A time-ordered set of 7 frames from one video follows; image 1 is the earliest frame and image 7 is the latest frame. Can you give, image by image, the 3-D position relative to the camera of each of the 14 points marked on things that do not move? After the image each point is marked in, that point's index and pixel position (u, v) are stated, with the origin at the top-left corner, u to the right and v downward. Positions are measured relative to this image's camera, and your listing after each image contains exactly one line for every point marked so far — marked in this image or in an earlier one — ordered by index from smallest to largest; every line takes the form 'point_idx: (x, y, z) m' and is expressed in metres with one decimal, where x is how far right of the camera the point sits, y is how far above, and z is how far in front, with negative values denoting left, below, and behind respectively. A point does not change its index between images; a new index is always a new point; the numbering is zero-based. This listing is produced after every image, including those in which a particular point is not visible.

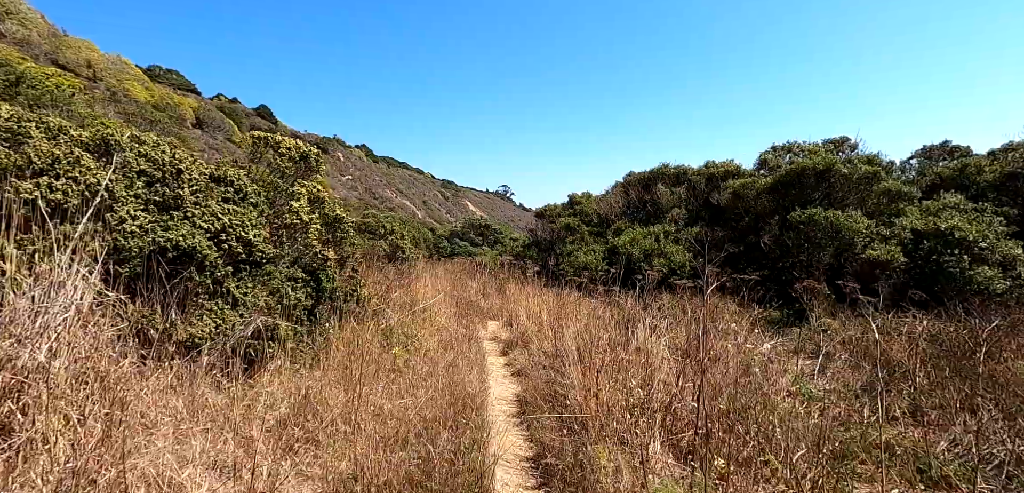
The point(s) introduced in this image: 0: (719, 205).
0: (+5.9, +1.2, +14.3) m
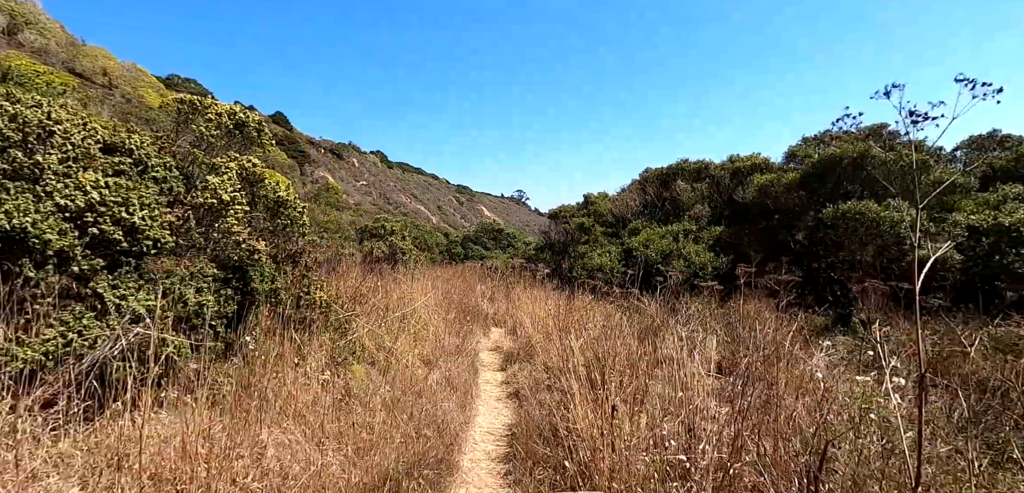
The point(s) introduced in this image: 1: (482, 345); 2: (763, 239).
0: (+6.1, +1.2, +13.1) m
1: (-0.5, -1.6, +7.7) m
2: (+5.8, +0.1, +11.4) m
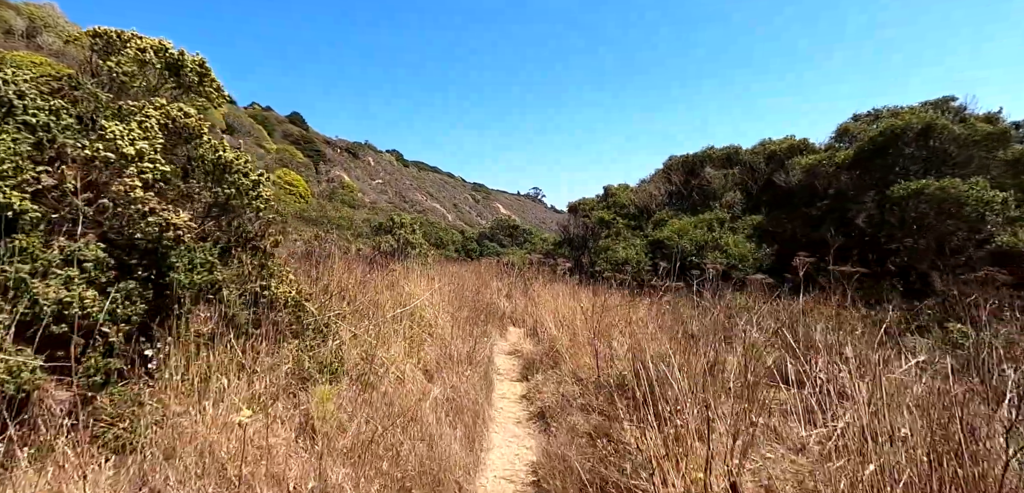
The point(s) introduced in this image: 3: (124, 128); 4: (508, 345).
0: (+6.6, +1.4, +11.9) m
1: (-0.2, -1.5, +6.8) m
2: (+6.1, +0.3, +10.2) m
3: (-1.8, +0.5, +2.3) m
4: (-0.1, -1.5, +7.3) m
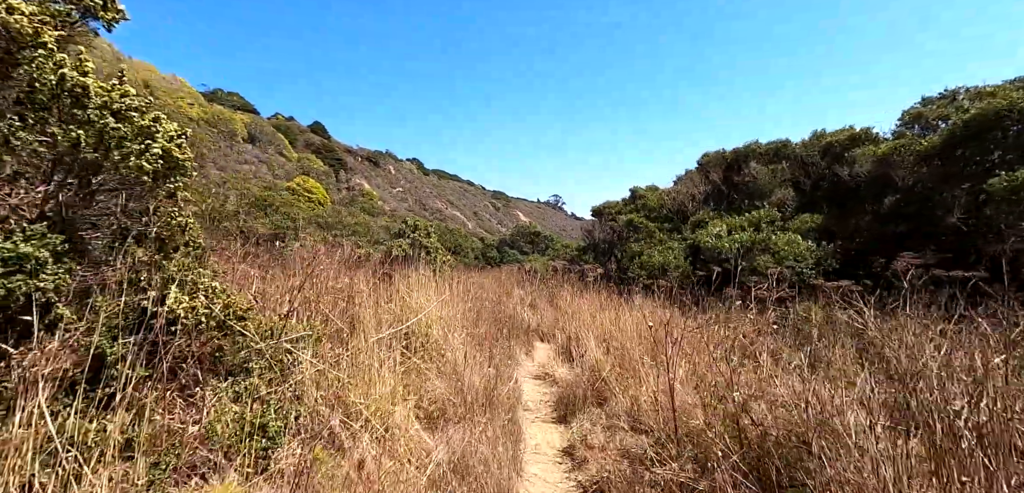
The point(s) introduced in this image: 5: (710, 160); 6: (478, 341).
0: (+7.1, +1.4, +10.5) m
1: (+0.1, -1.5, +5.6) m
2: (+6.6, +0.3, +8.8) m
3: (-1.7, +0.6, +1.2) m
4: (+0.3, -1.5, +6.1) m
5: (+6.0, +2.6, +14.9) m
6: (-0.4, -1.0, +5.3) m
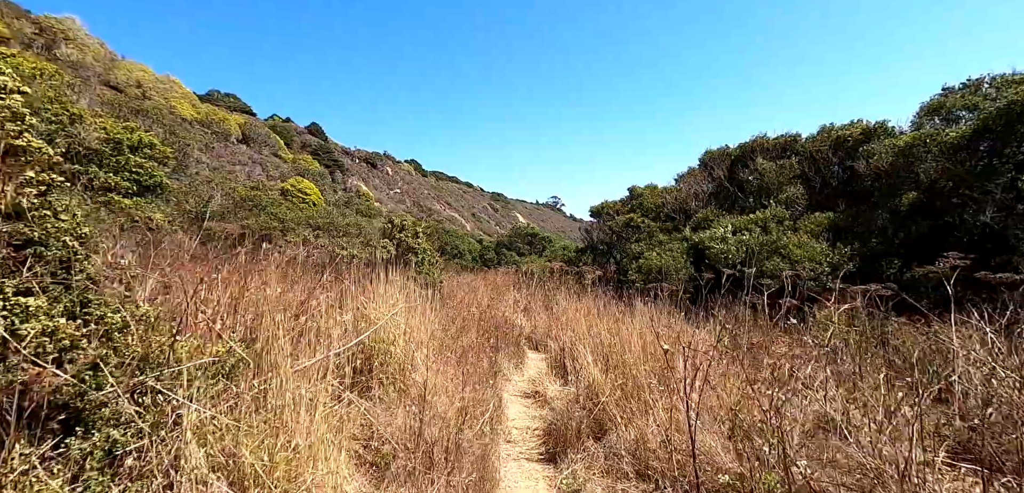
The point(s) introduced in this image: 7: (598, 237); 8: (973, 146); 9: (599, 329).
0: (+6.9, +1.4, +9.8) m
1: (-0.1, -1.5, +4.9) m
2: (+6.4, +0.3, +8.1) m
3: (-1.8, +0.6, +0.5) m
4: (+0.1, -1.5, +5.4) m
5: (+5.9, +2.6, +14.2) m
6: (-0.5, -1.0, +4.7) m
7: (+2.8, +0.3, +15.9) m
8: (+7.1, +1.6, +7.5) m
9: (+1.0, -0.9, +5.5) m
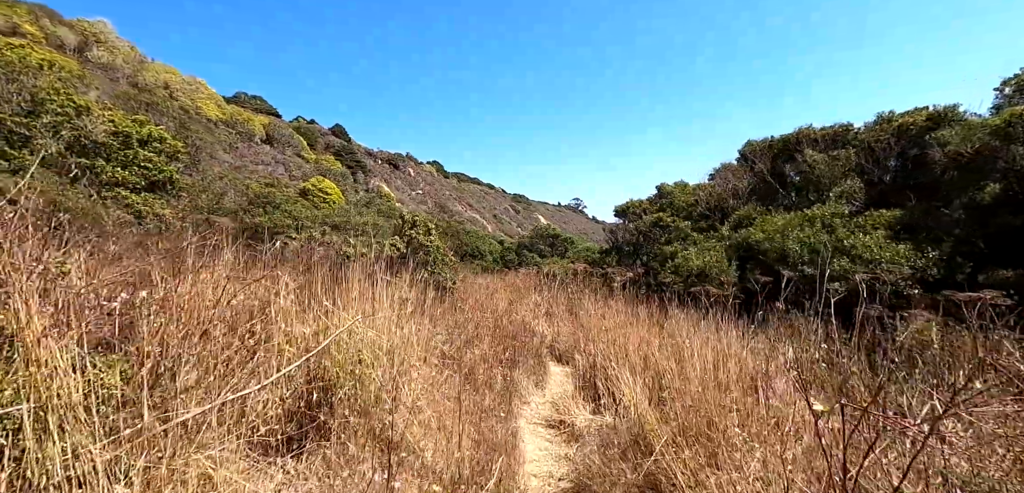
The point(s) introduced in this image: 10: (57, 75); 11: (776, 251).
0: (+7.3, +1.4, +8.6) m
1: (+0.1, -1.4, +4.0) m
2: (+6.7, +0.3, +6.9) m
3: (-1.8, +0.7, -0.3) m
4: (+0.3, -1.4, +4.5) m
5: (+6.5, +2.6, +13.1) m
6: (-0.4, -1.0, +3.8) m
7: (+3.5, +0.3, +14.8) m
8: (+7.4, +1.6, +6.2) m
9: (+1.2, -0.9, +4.5) m
10: (-11.1, +4.2, +11.9) m
11: (+4.3, -0.1, +7.9) m
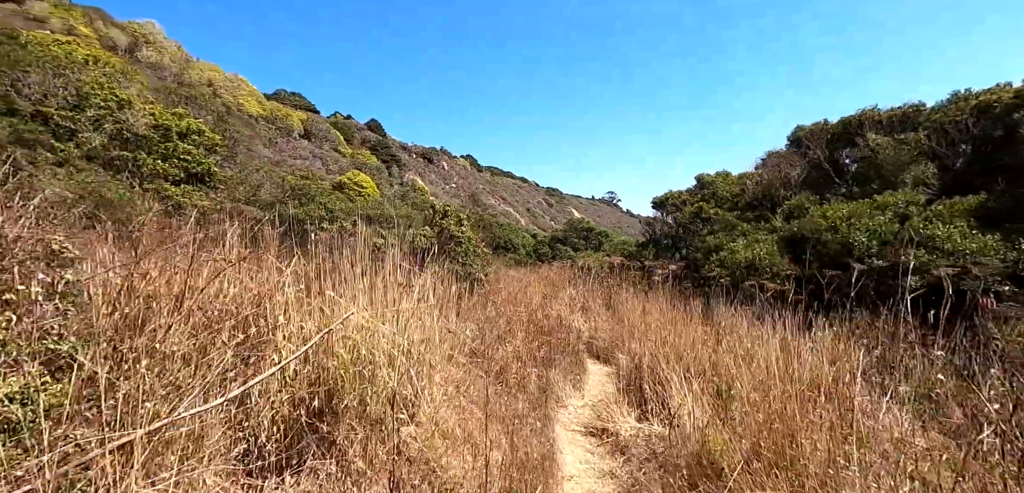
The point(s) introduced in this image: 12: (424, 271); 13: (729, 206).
0: (+7.9, +1.5, +7.7) m
1: (+0.4, -1.3, +3.6) m
2: (+7.2, +0.4, +6.0) m
3: (-1.8, +0.7, -0.6) m
4: (+0.6, -1.3, +4.0) m
5: (+7.3, +2.8, +12.2) m
6: (-0.1, -0.9, +3.4) m
7: (+4.5, +0.5, +14.1) m
8: (+7.8, +1.7, +5.3) m
9: (+1.5, -0.8, +4.0) m
10: (-10.3, +4.4, +12.2) m
11: (+4.8, +0.1, +7.1) m
12: (-0.8, -0.2, +4.6) m
13: (+5.6, +1.1, +12.5) m
